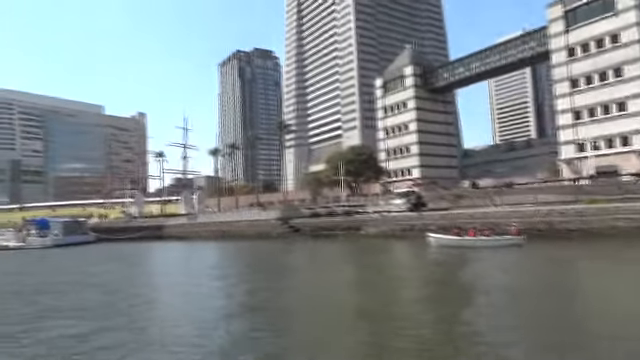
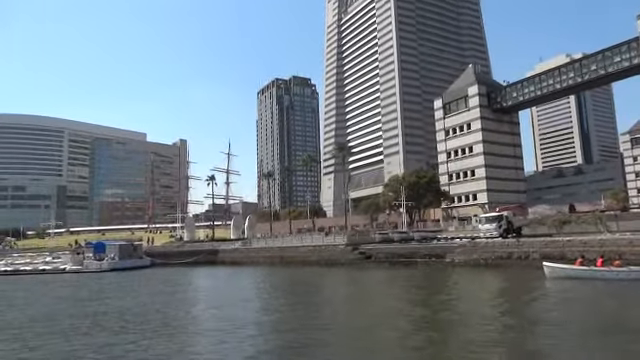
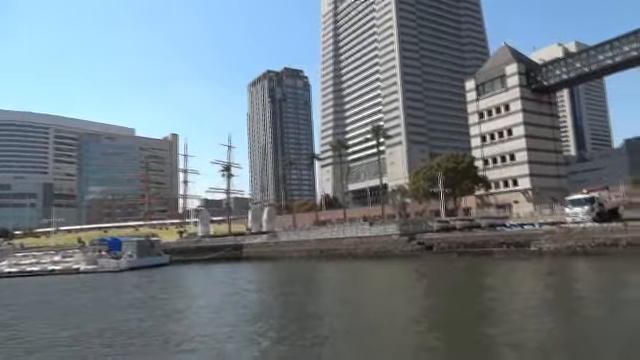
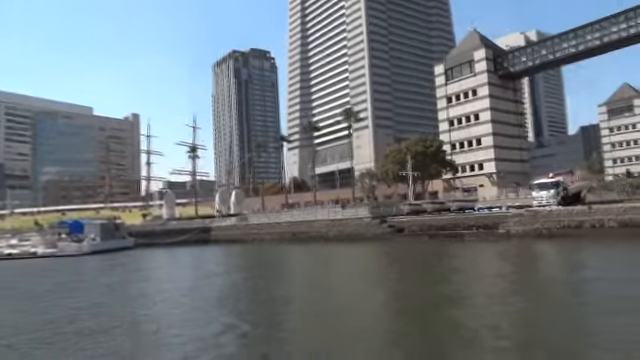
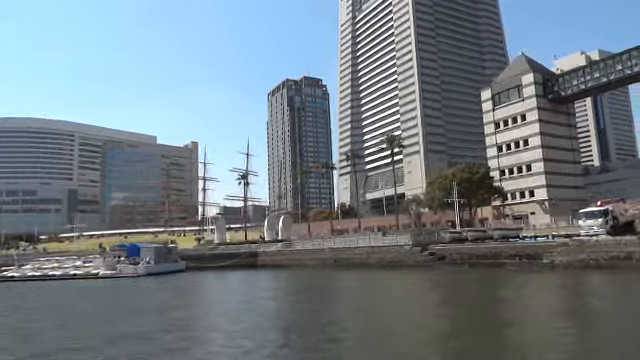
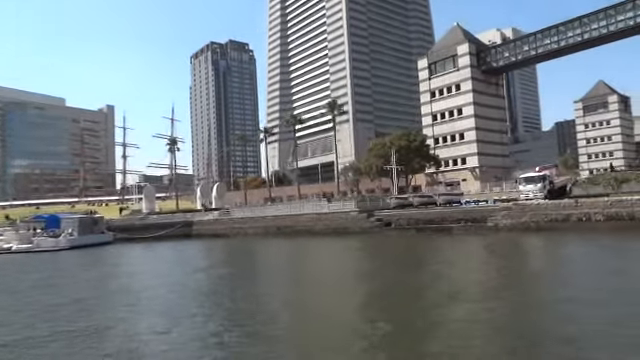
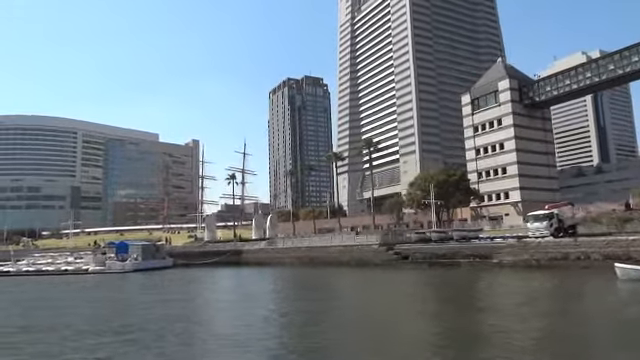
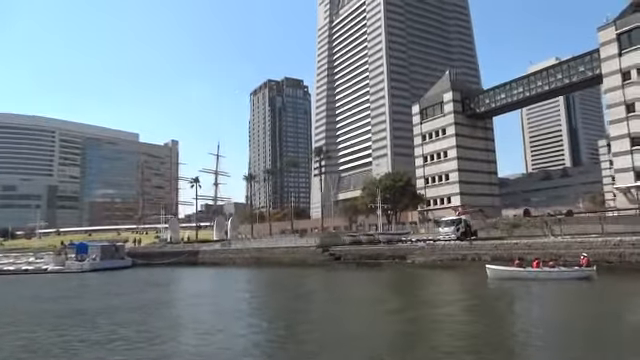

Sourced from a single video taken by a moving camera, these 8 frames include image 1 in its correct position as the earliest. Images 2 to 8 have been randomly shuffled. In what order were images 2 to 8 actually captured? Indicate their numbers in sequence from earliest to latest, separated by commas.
8, 2, 7, 5, 3, 4, 6
